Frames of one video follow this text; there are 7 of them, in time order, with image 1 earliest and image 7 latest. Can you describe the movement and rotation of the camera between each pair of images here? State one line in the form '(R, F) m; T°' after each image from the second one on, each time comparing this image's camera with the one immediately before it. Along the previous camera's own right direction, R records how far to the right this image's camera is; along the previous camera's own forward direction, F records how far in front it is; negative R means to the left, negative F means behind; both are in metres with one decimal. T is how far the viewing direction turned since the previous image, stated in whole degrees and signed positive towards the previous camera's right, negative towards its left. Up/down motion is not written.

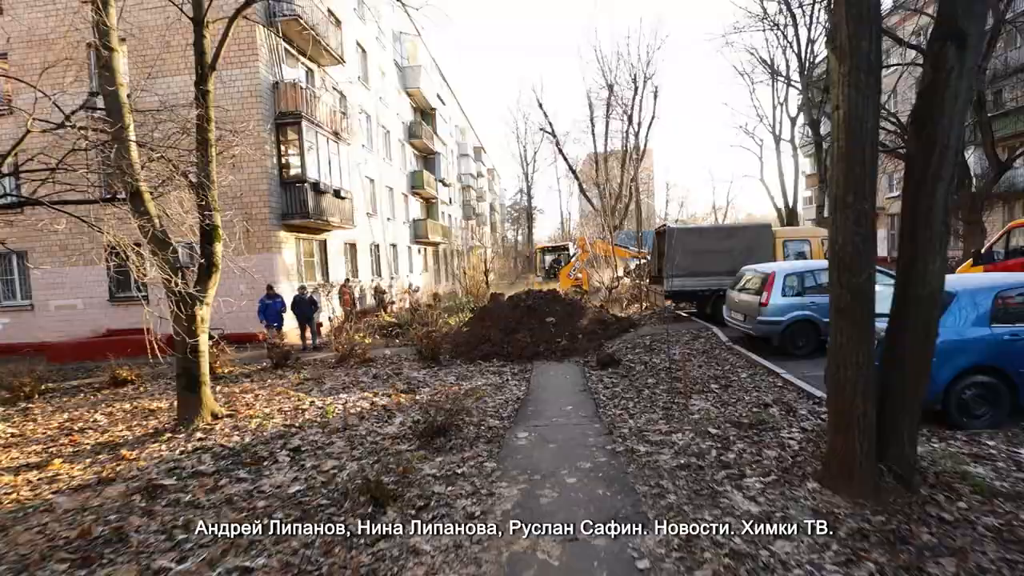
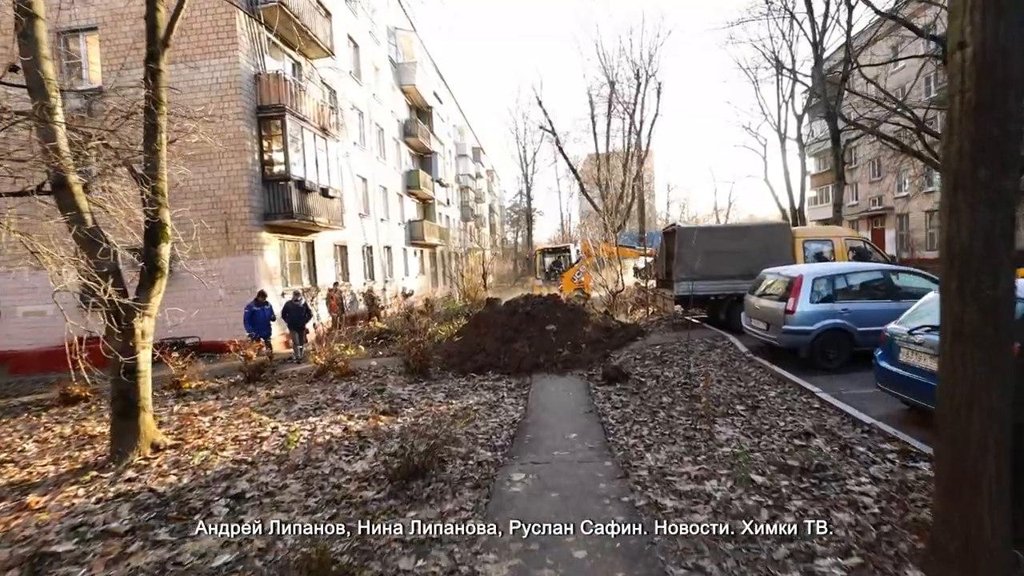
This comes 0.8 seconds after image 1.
(+0.1, +0.8) m; 0°
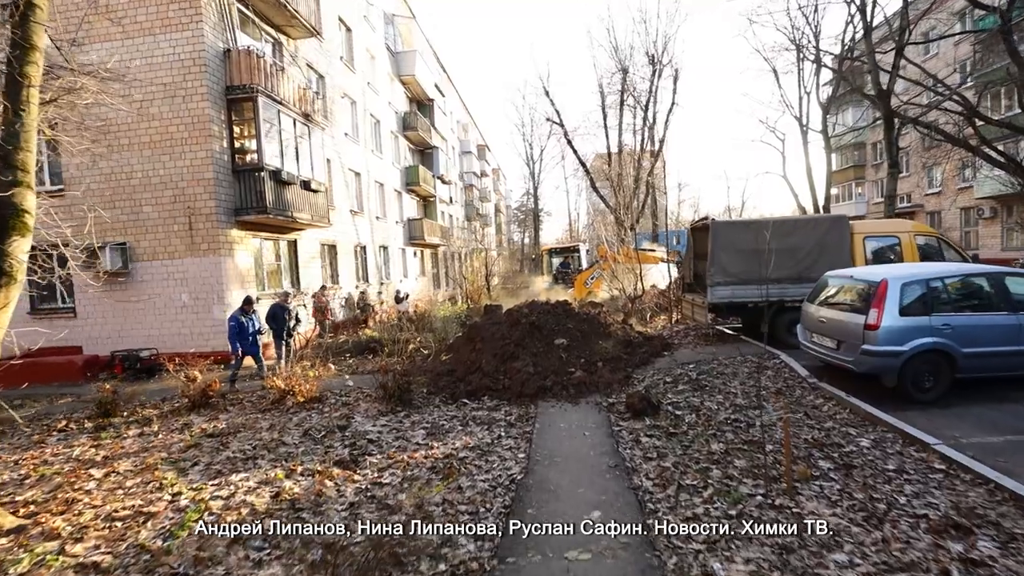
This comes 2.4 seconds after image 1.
(+0.1, +1.5) m; -1°
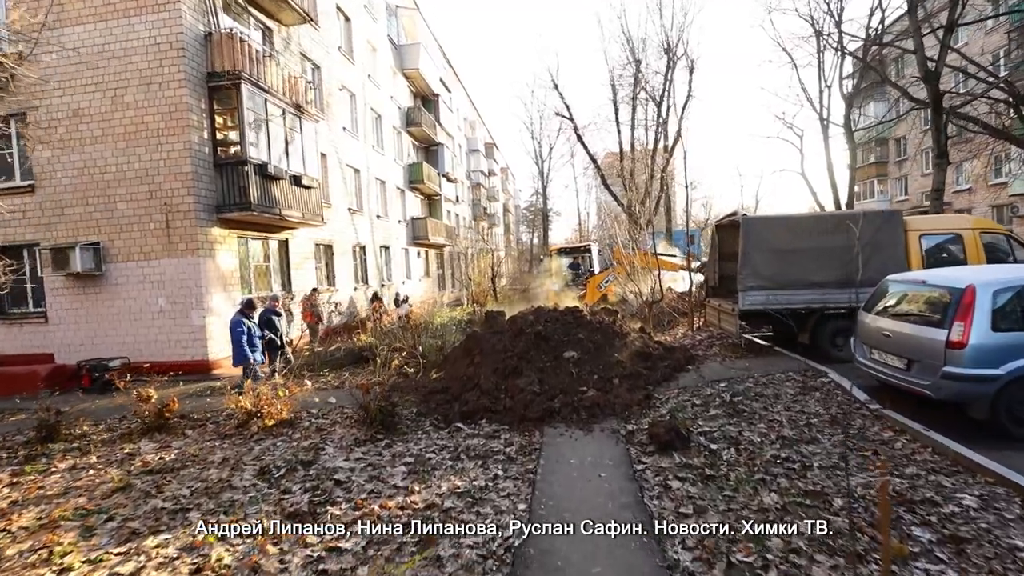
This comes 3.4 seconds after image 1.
(+0.1, +1.0) m; -1°
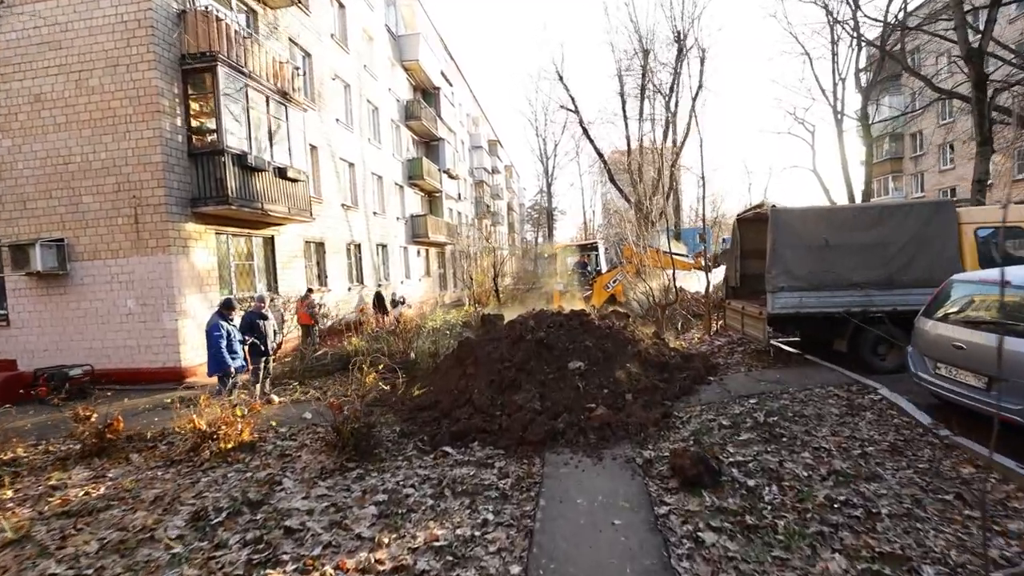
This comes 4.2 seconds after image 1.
(+0.1, +0.8) m; -1°
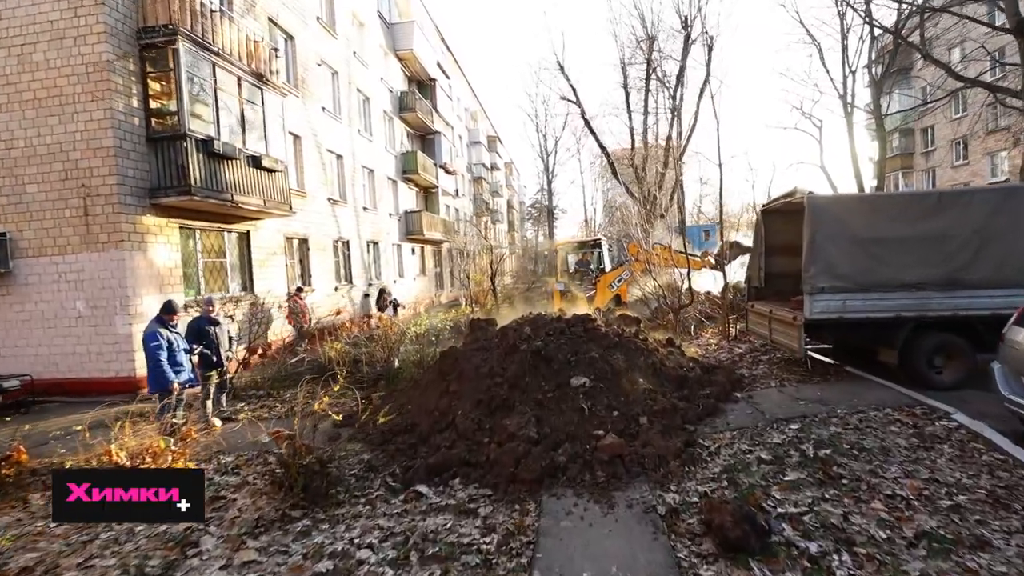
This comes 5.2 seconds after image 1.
(+0.1, +1.0) m; 0°
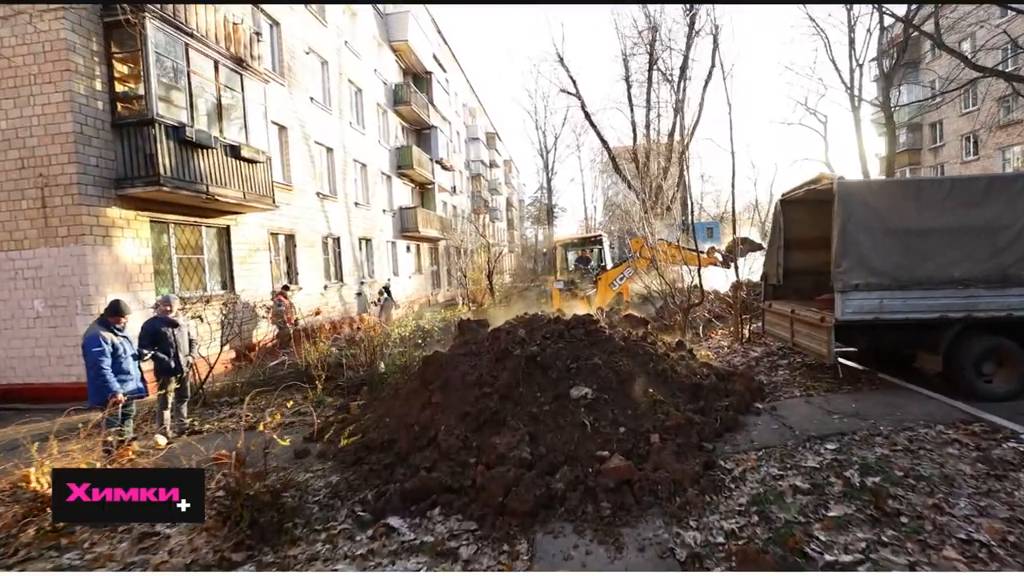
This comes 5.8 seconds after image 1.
(+0.1, +0.6) m; 0°
